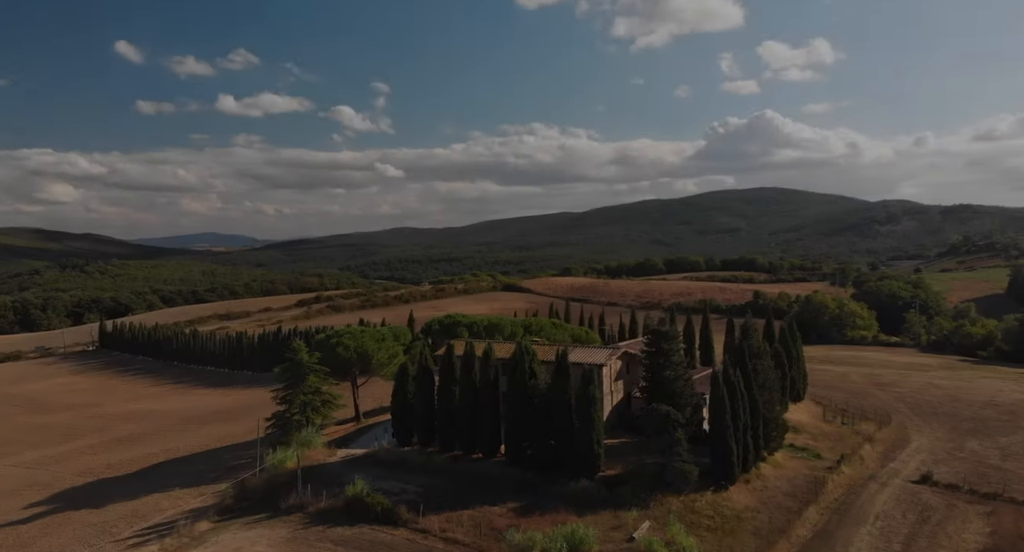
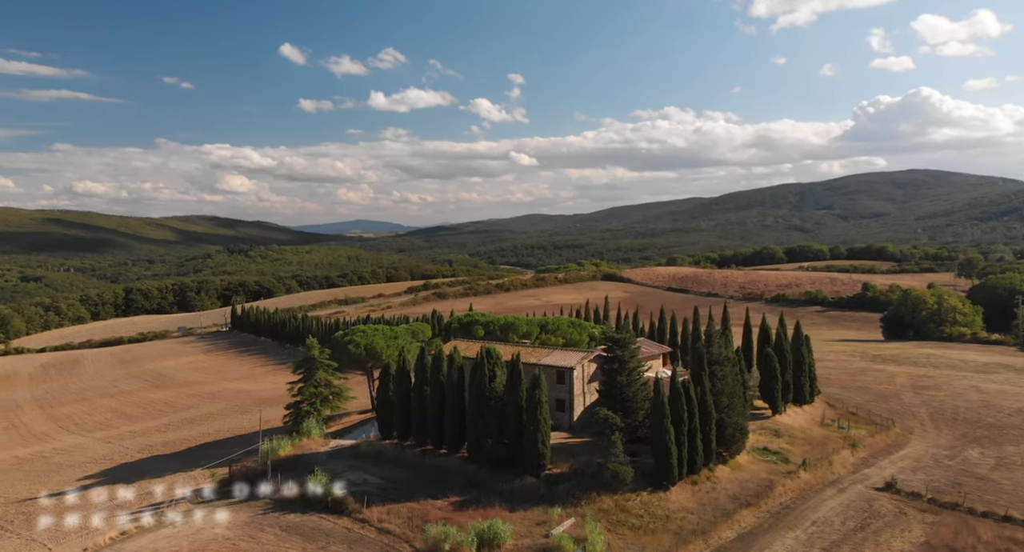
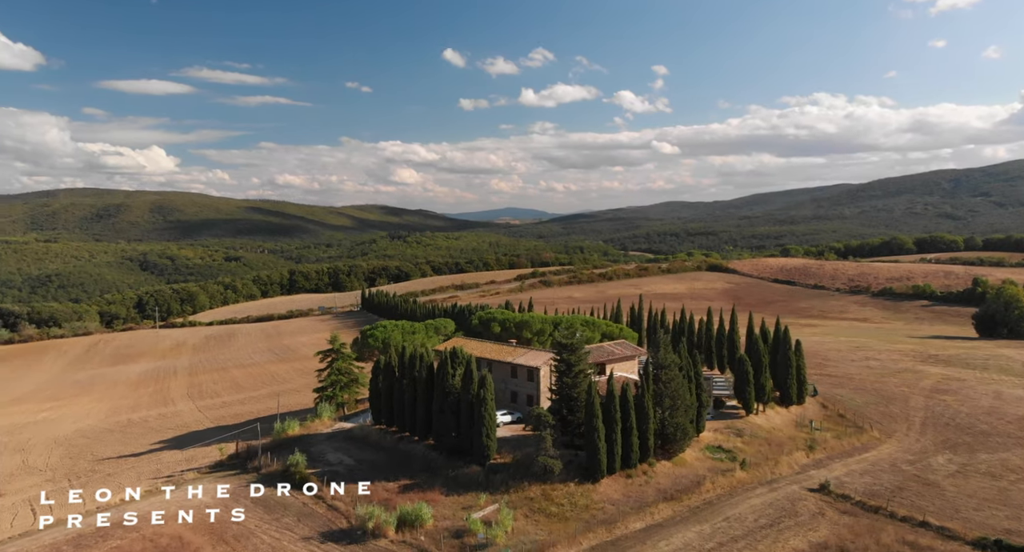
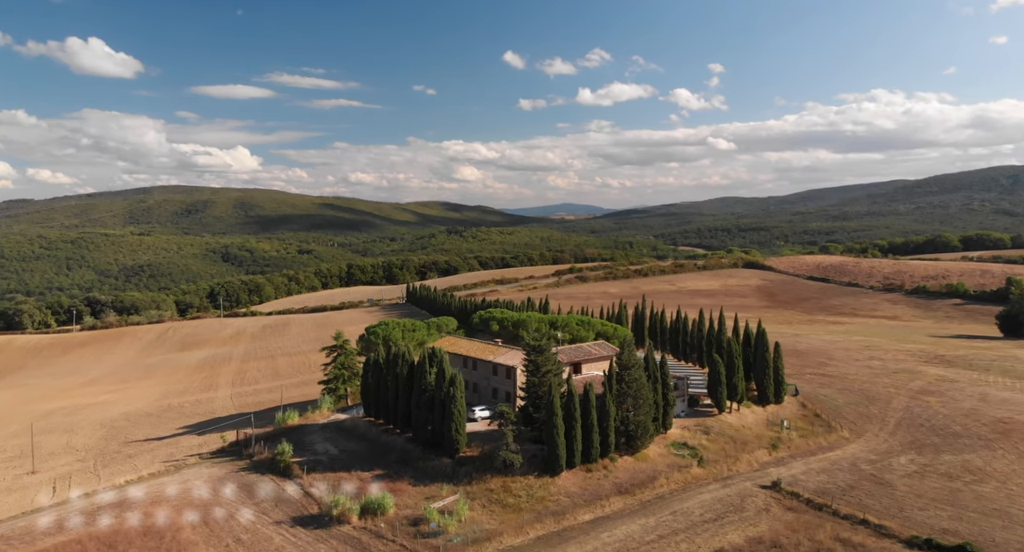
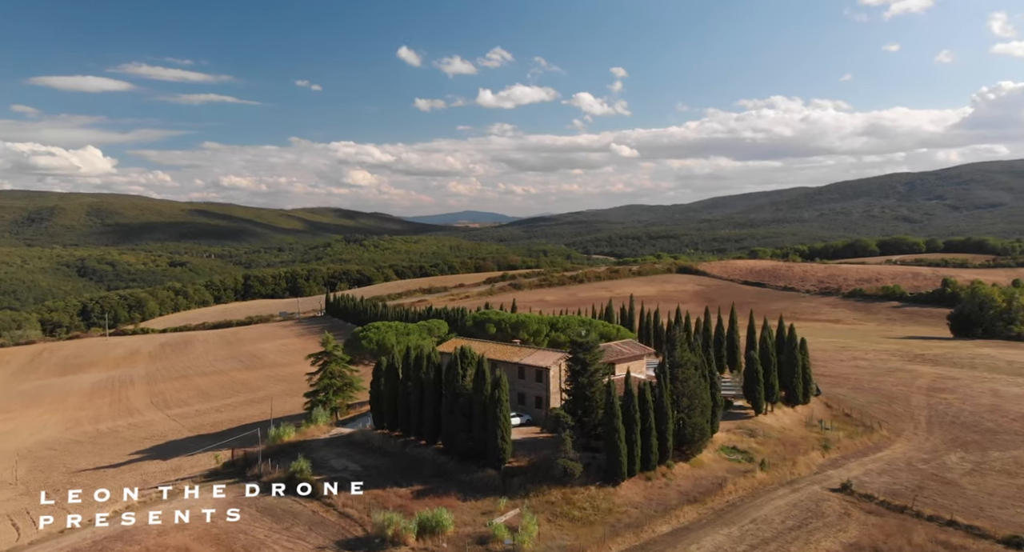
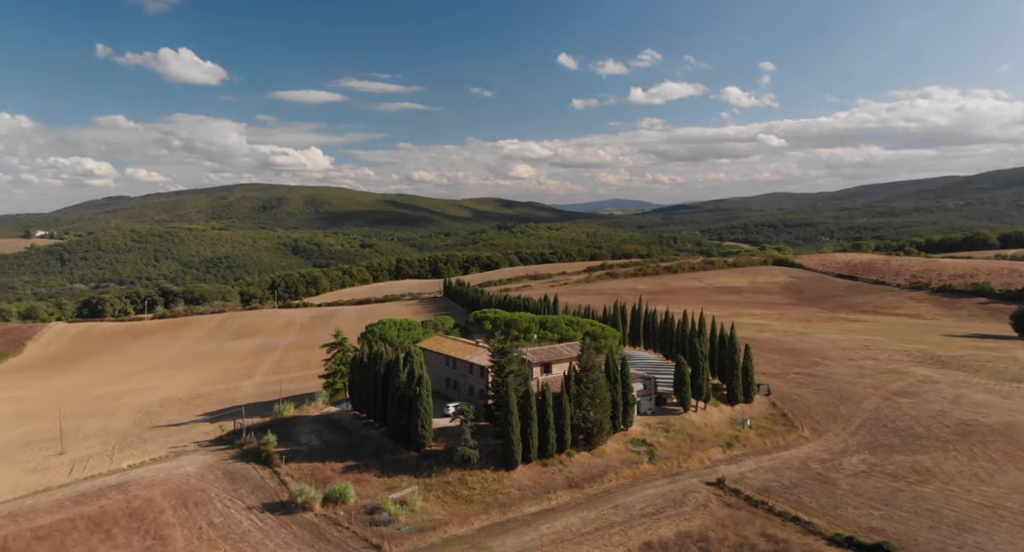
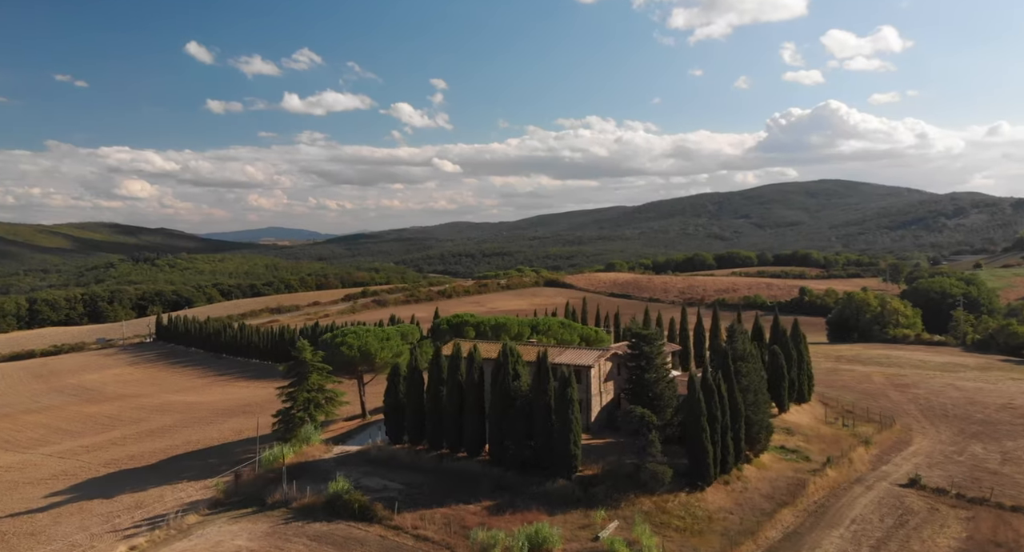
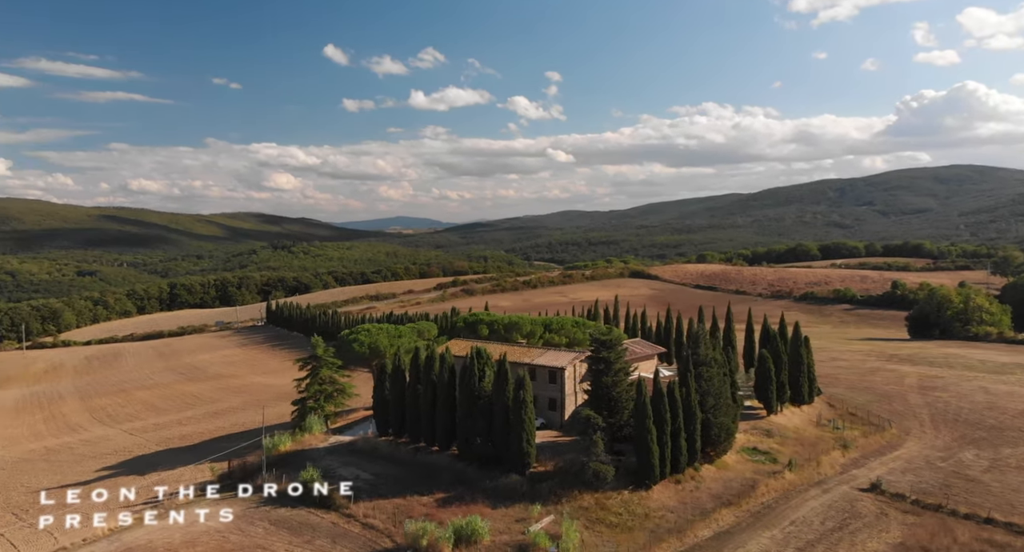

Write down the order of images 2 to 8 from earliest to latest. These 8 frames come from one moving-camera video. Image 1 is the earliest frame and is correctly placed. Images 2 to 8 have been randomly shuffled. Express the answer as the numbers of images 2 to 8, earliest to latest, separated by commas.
7, 2, 8, 5, 3, 4, 6
